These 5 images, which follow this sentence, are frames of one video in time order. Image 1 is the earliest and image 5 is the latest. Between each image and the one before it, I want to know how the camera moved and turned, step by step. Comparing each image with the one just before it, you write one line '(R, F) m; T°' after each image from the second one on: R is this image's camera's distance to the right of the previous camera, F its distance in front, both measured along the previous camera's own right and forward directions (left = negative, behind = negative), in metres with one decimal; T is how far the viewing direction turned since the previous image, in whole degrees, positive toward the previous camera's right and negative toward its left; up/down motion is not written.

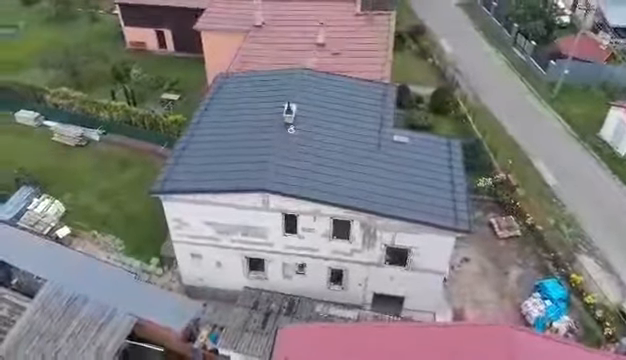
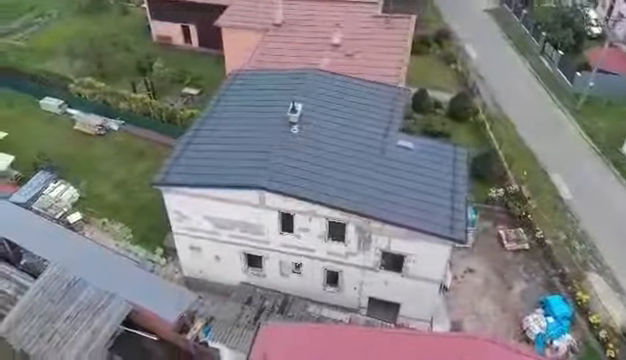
(+1.6, 0.0) m; -4°
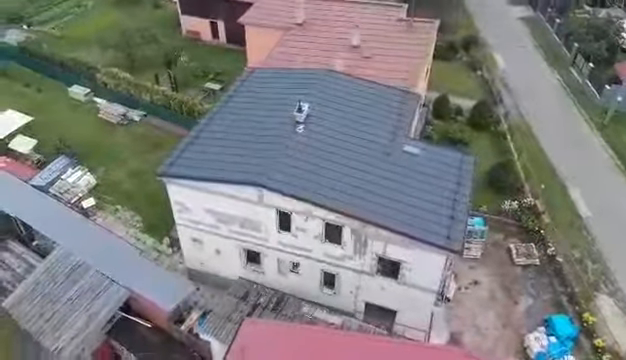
(+1.6, +0.1) m; -4°
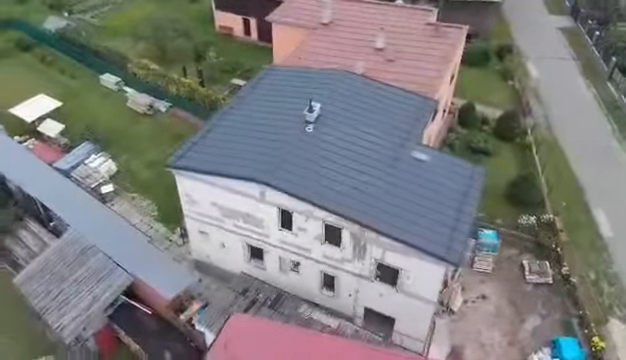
(+1.6, +0.1) m; -4°
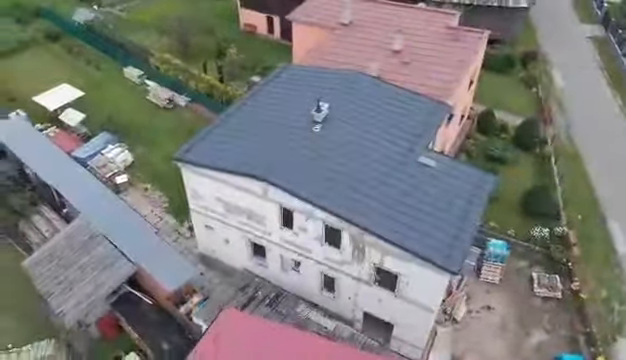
(+1.2, +0.1) m; -3°
